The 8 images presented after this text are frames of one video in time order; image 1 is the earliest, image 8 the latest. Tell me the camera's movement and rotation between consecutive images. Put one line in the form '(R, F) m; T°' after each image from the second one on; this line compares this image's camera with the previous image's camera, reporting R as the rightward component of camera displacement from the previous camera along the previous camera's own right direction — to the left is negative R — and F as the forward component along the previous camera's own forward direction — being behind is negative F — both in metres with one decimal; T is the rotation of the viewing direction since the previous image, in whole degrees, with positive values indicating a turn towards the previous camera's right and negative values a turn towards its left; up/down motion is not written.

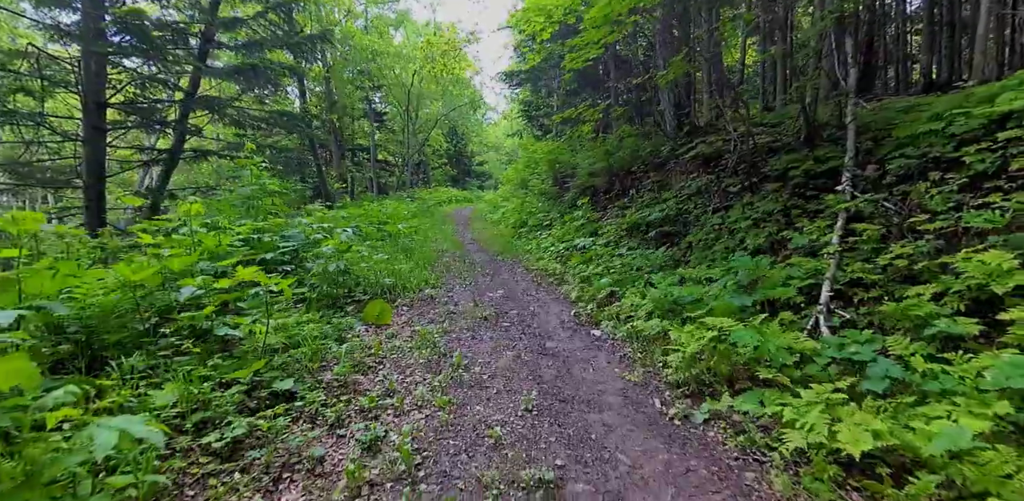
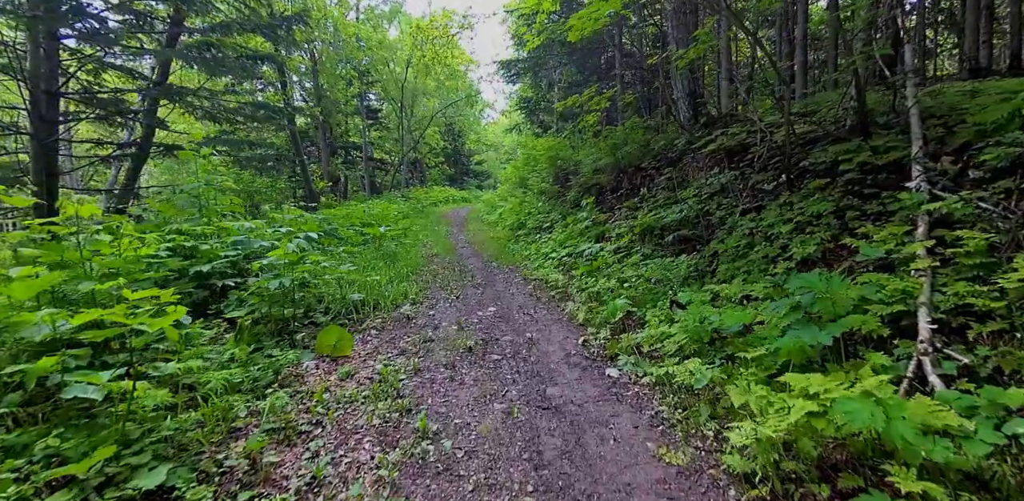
(+0.1, +1.2) m; 0°
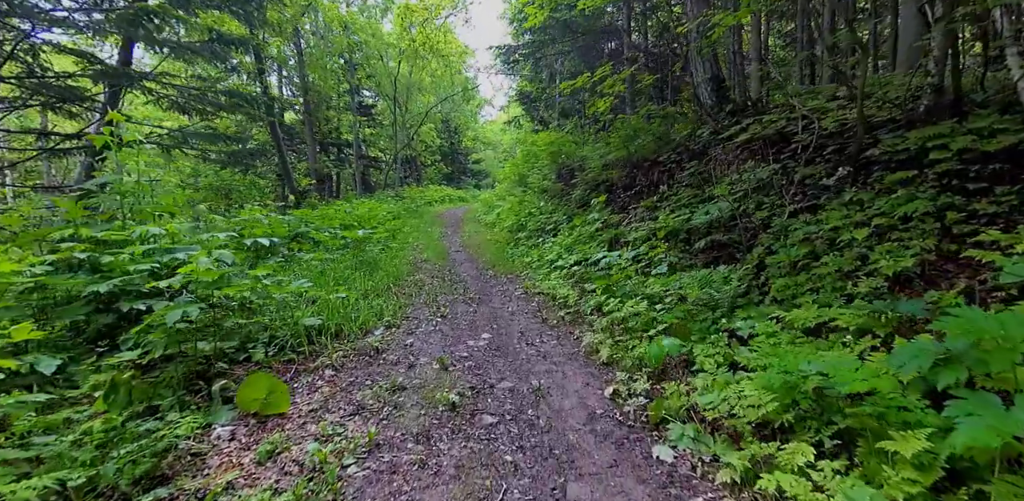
(0.0, +1.3) m; 0°
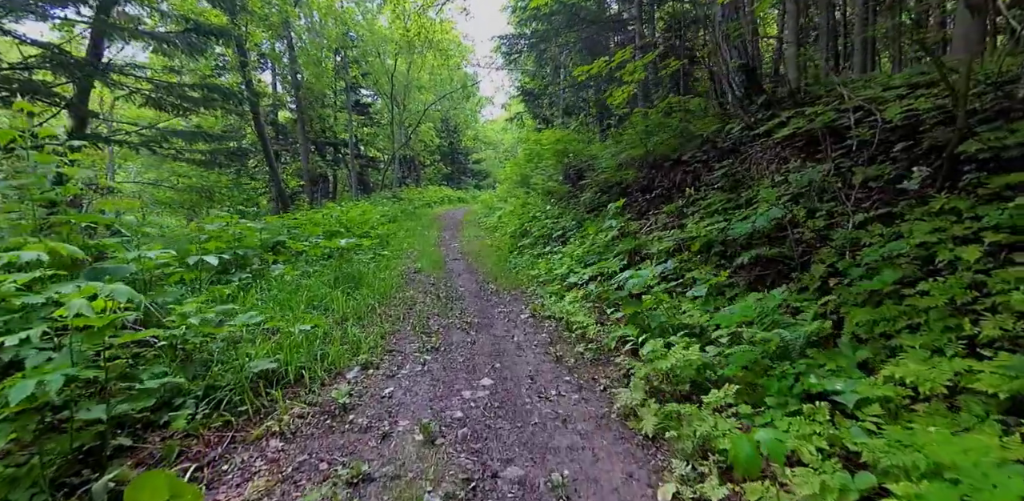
(-0.1, +1.0) m; 0°
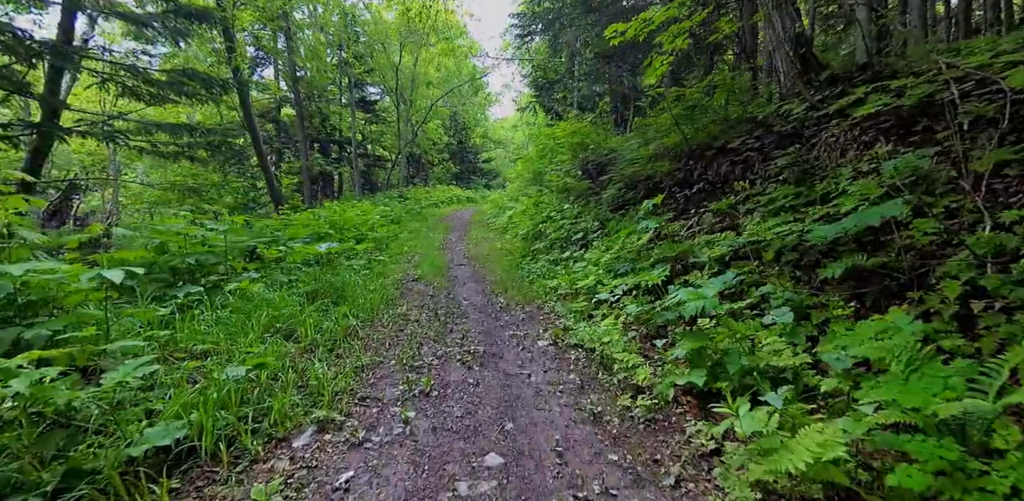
(-0.1, +1.2) m; -1°
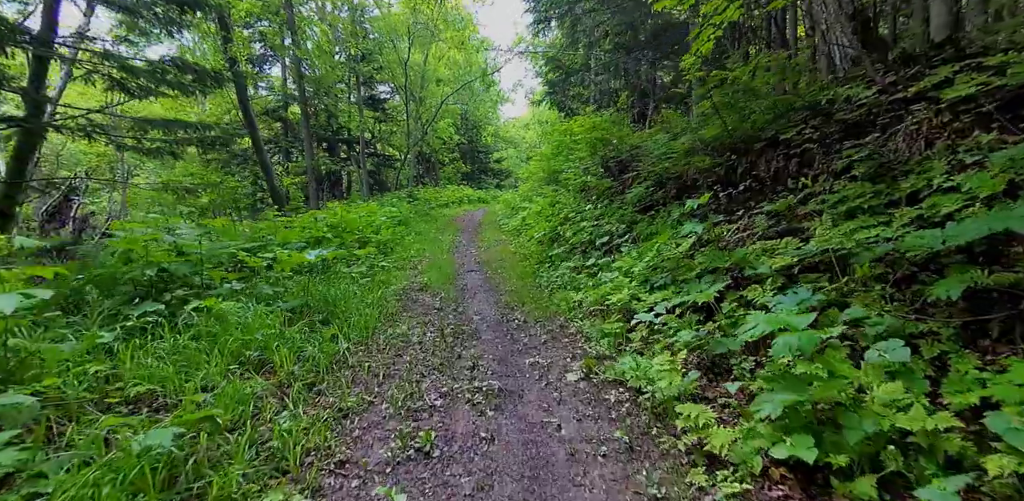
(-0.1, +0.8) m; -1°
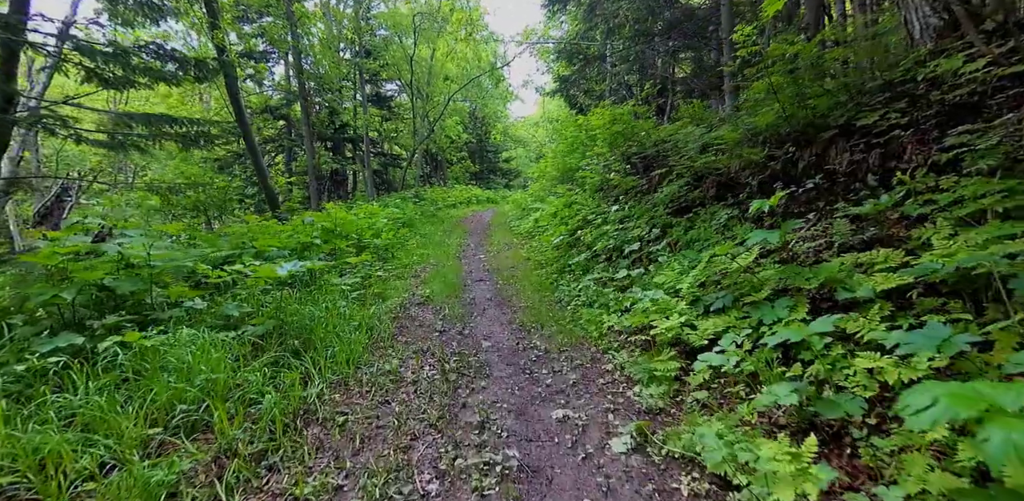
(-0.1, +1.0) m; -1°
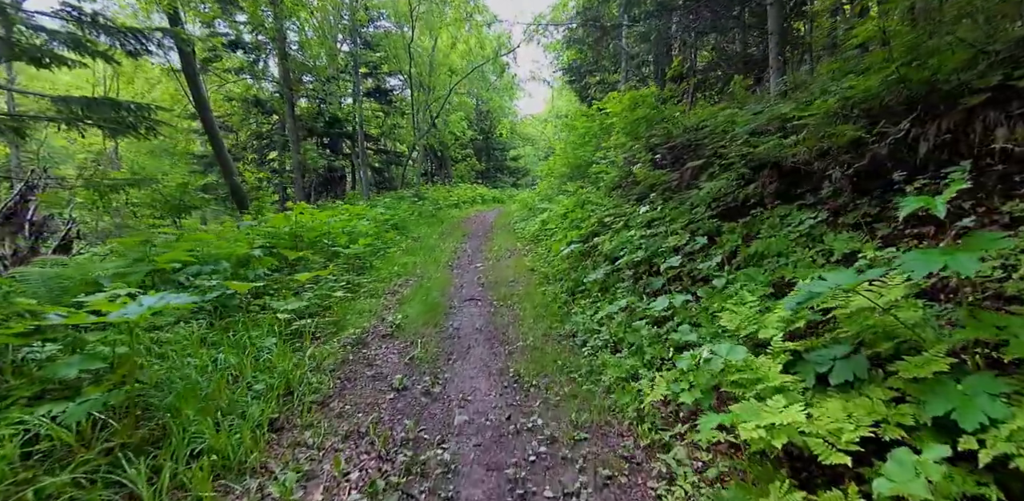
(+0.1, +1.6) m; -1°
